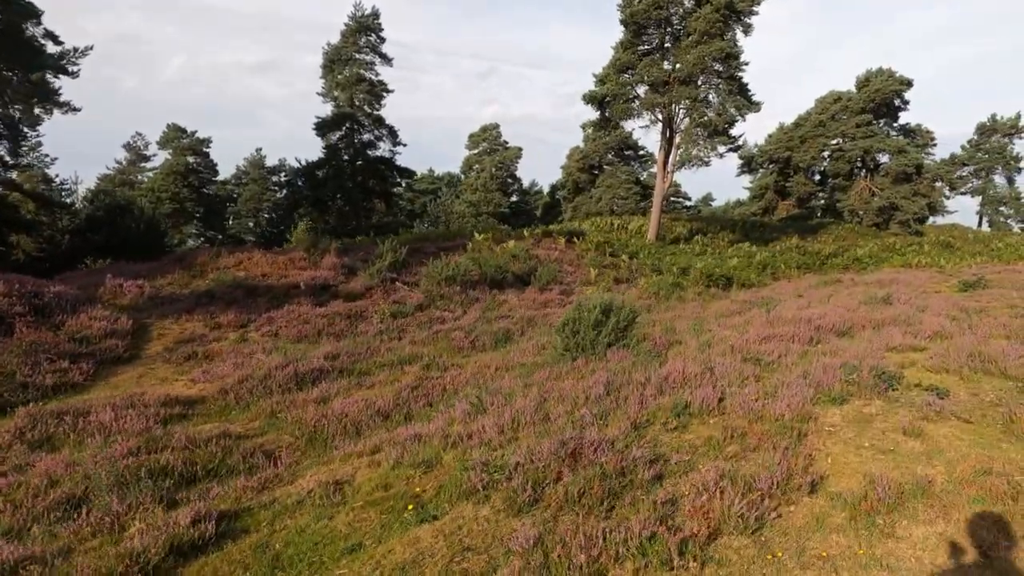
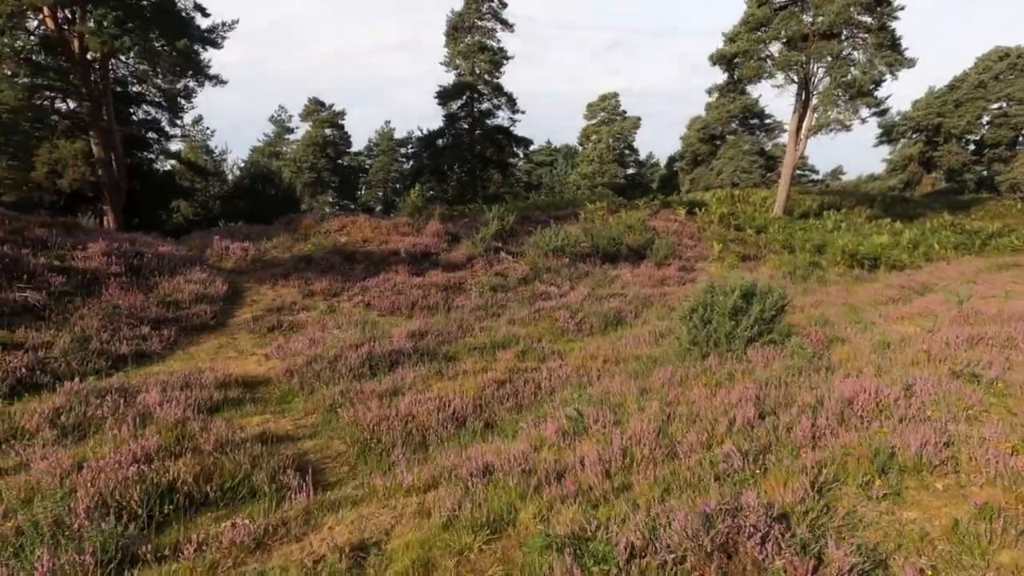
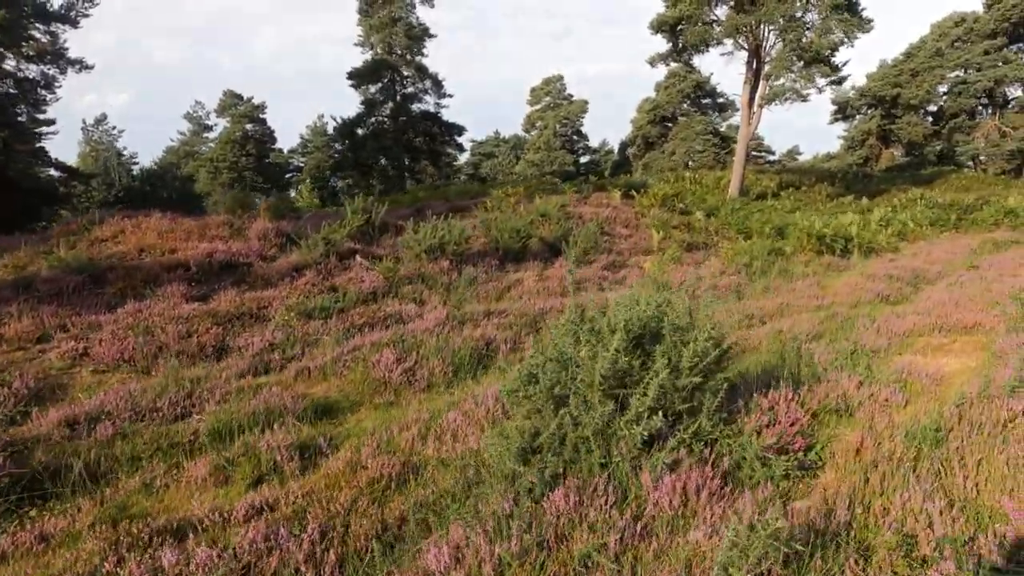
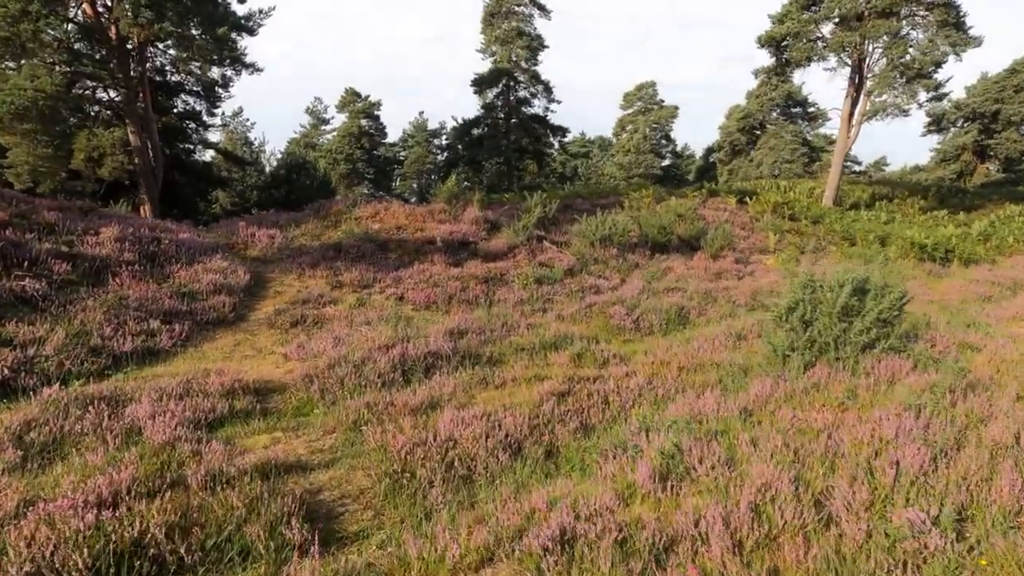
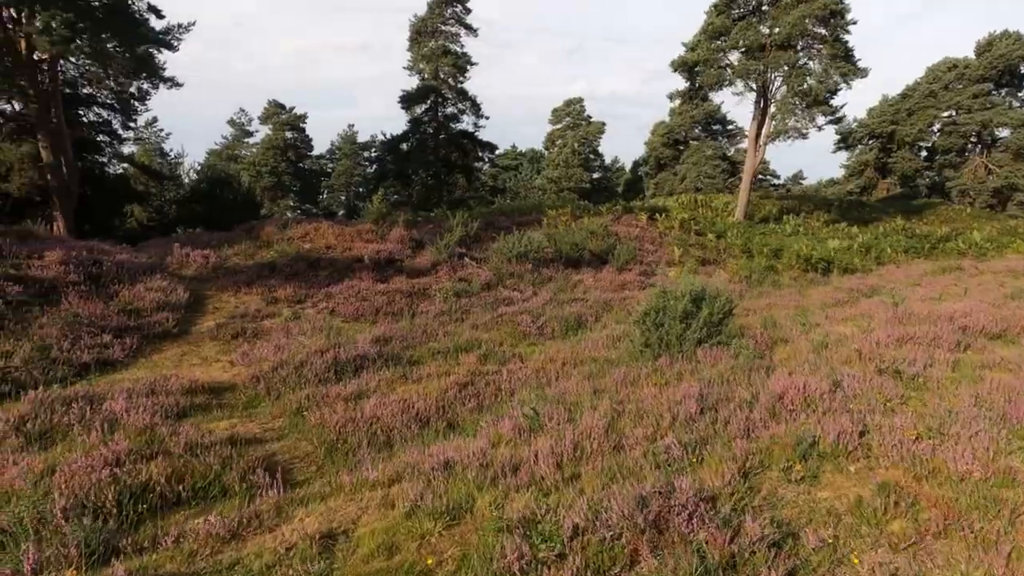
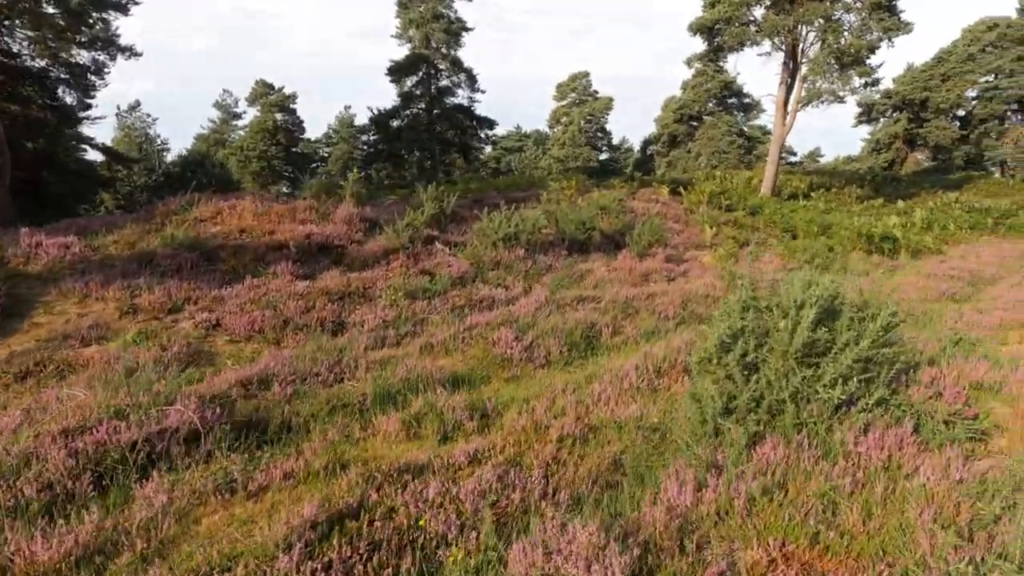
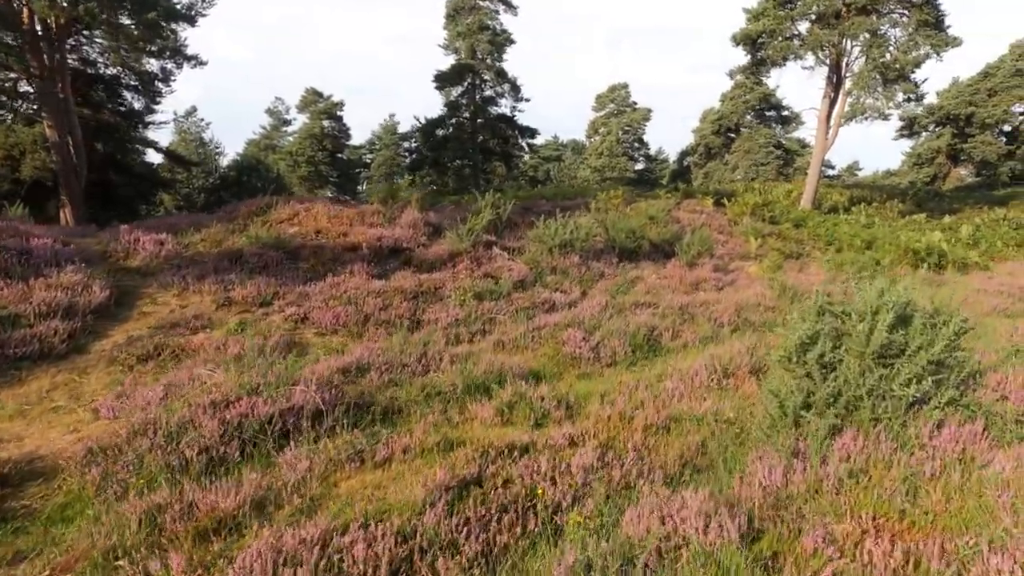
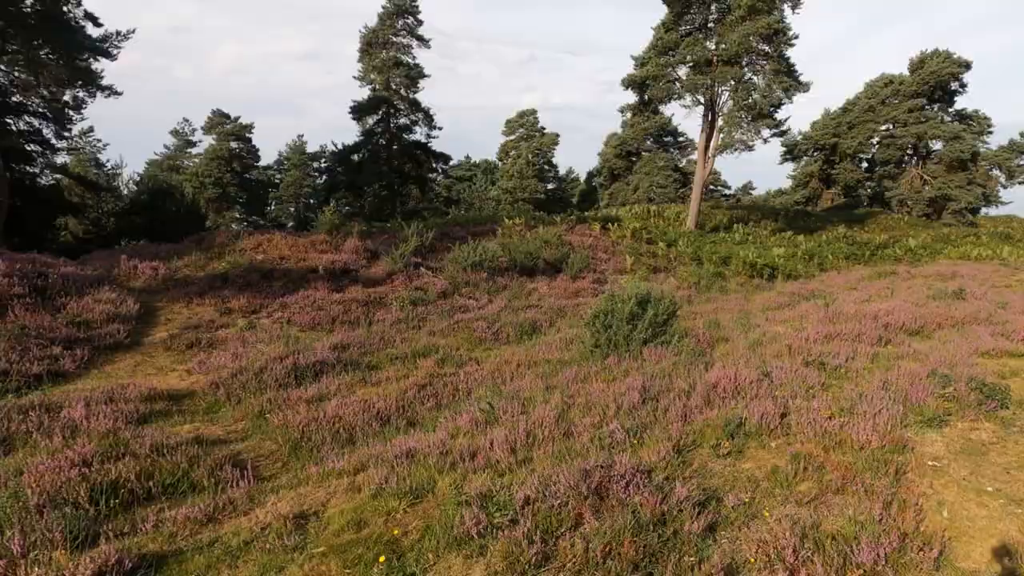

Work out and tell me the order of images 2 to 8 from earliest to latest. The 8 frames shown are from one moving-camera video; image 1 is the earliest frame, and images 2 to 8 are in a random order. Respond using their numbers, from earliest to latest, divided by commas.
8, 5, 2, 4, 7, 6, 3
